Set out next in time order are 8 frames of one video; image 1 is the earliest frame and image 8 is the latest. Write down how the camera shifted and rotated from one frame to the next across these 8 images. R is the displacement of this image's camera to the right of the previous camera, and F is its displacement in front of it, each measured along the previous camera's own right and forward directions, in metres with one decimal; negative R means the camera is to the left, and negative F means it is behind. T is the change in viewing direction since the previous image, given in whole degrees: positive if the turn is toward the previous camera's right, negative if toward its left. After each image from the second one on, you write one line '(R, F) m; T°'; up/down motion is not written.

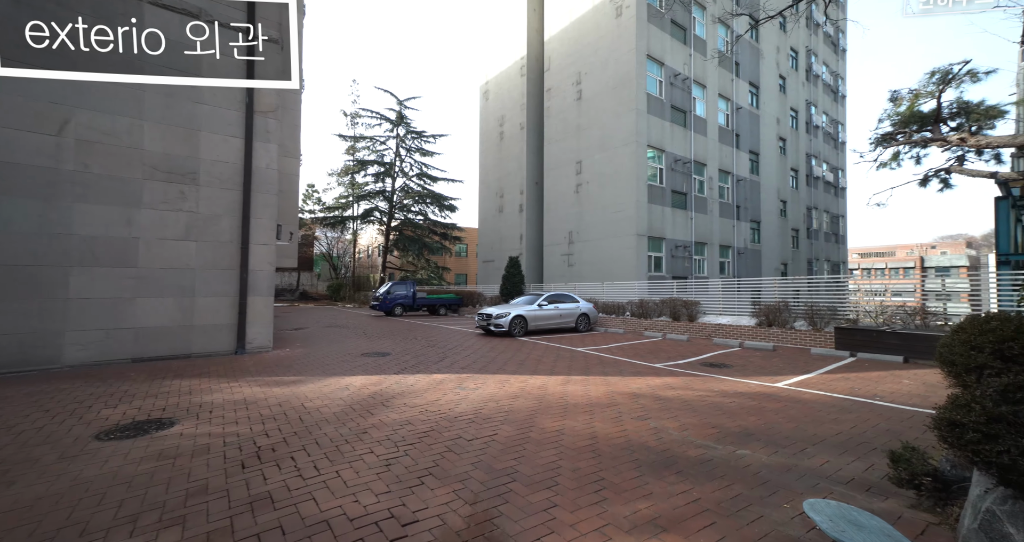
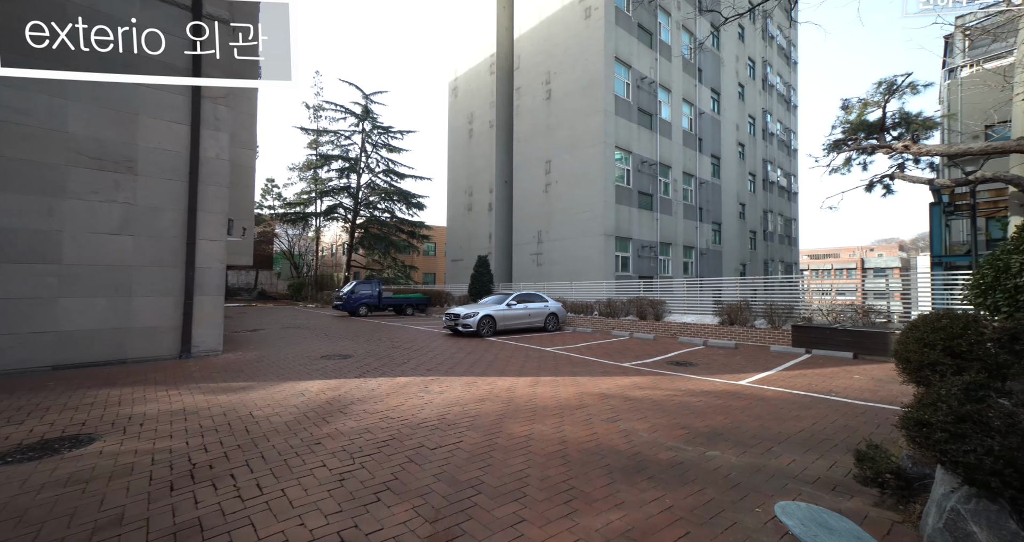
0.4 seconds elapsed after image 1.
(0.0, +0.2) m; +4°
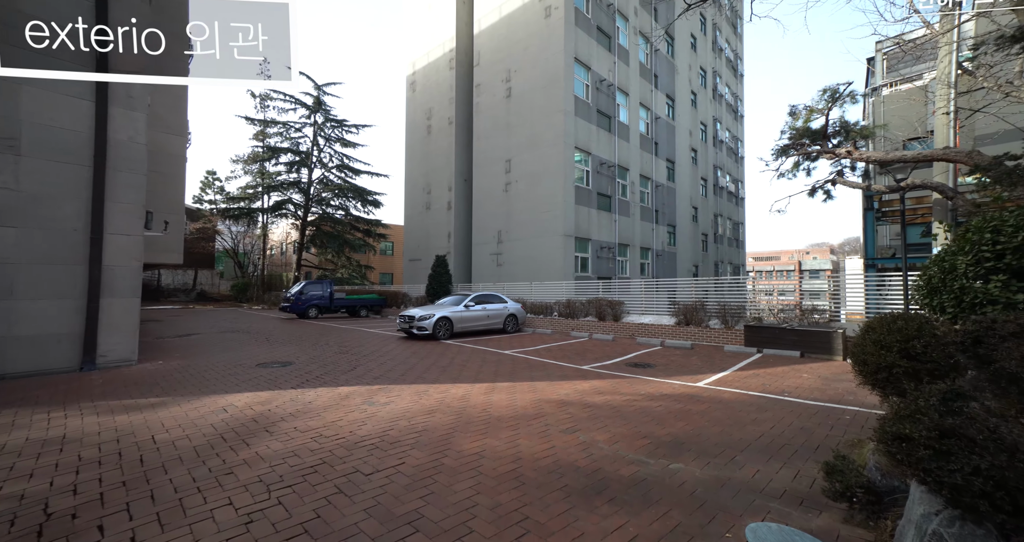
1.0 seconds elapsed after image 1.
(+0.1, +0.4) m; +5°
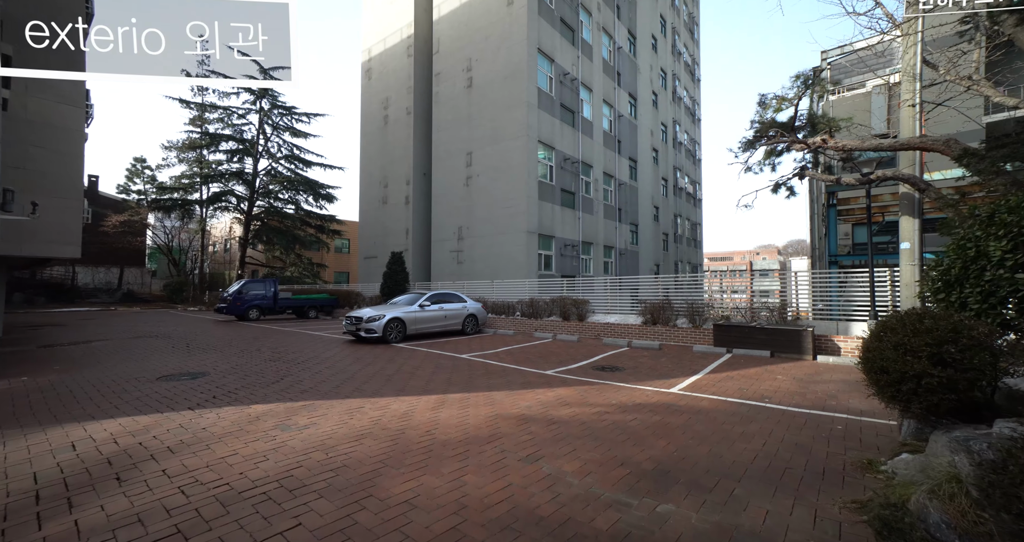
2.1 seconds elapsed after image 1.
(+0.1, +1.0) m; +5°
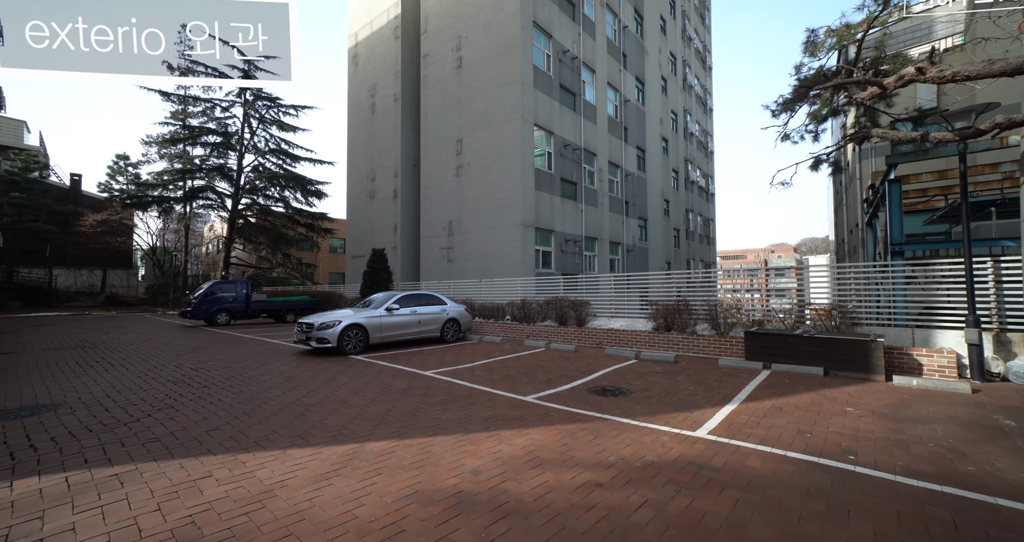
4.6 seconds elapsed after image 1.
(+0.6, +2.2) m; -1°
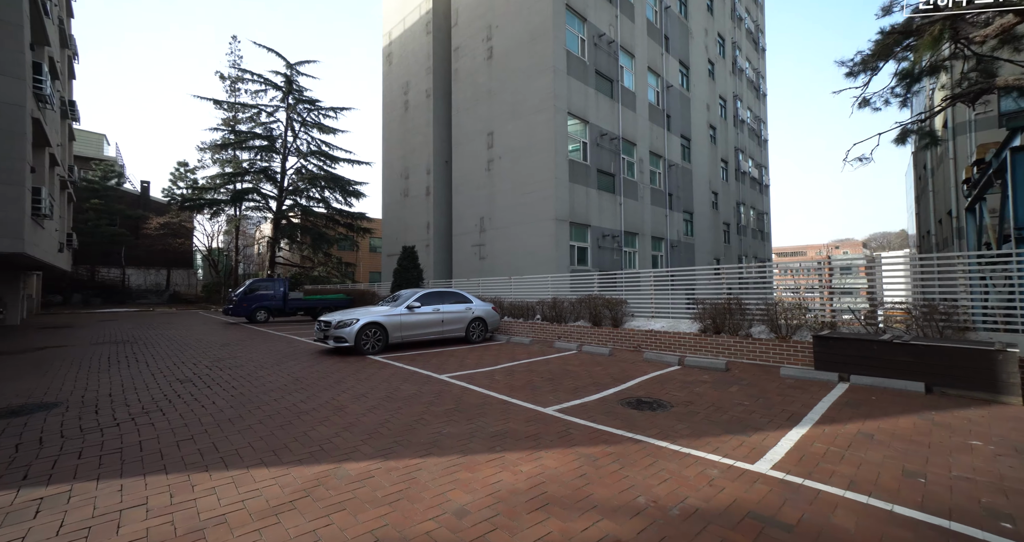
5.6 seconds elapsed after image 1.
(+0.3, +0.9) m; -5°
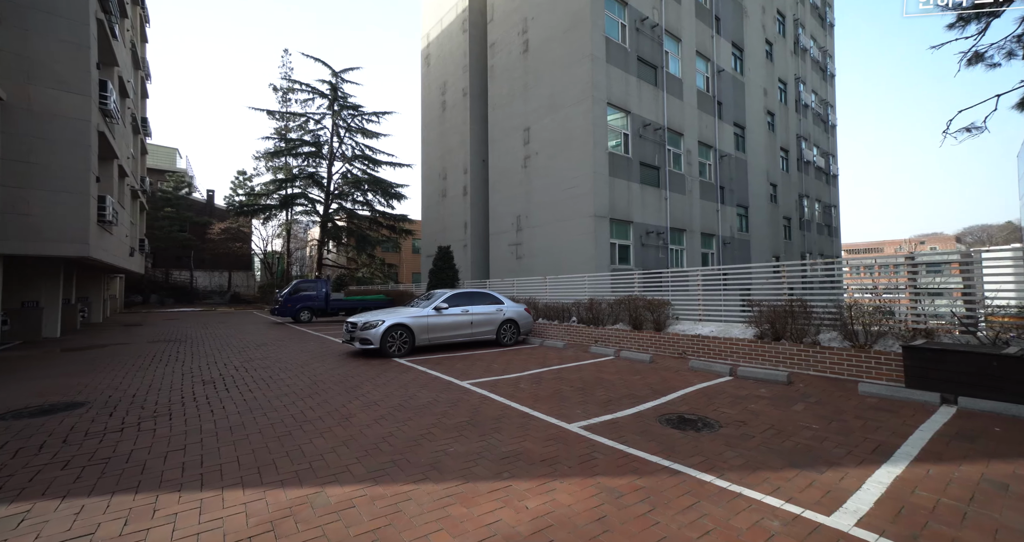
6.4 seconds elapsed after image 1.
(+0.3, +0.6) m; -6°
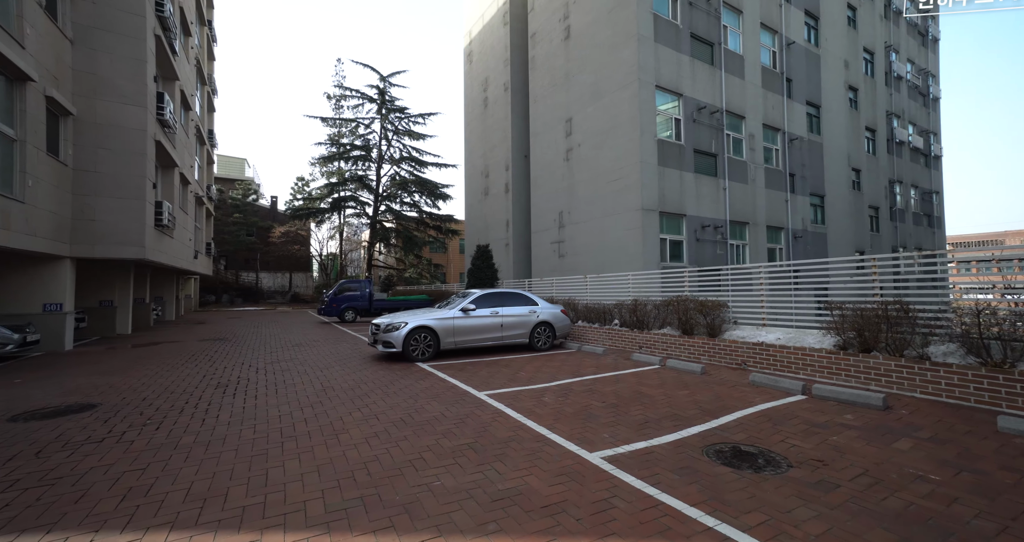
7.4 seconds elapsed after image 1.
(+0.4, +0.9) m; -7°
